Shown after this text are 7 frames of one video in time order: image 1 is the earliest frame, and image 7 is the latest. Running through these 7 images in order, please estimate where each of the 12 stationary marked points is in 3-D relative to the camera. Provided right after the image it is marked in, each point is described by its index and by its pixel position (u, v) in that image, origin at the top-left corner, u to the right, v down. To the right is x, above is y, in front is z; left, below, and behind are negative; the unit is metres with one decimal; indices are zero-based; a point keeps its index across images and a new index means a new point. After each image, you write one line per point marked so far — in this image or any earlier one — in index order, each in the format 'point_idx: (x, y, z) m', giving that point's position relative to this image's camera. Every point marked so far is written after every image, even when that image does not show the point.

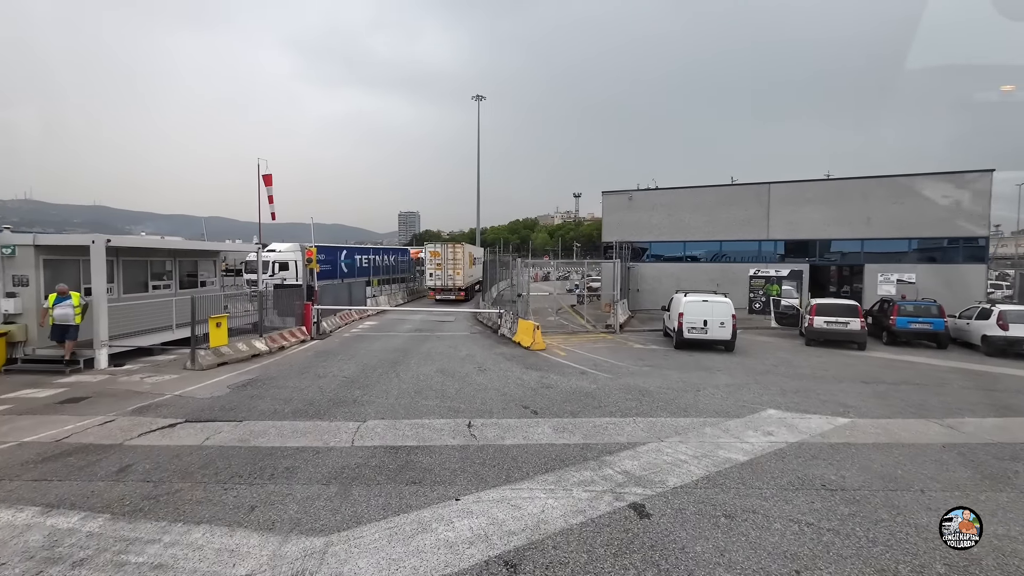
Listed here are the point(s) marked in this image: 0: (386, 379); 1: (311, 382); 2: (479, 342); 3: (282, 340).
0: (-2.5, -1.8, +9.5) m
1: (-3.8, -1.8, +9.1) m
2: (-0.9, -1.6, +14.0) m
3: (-6.2, -1.4, +12.8) m
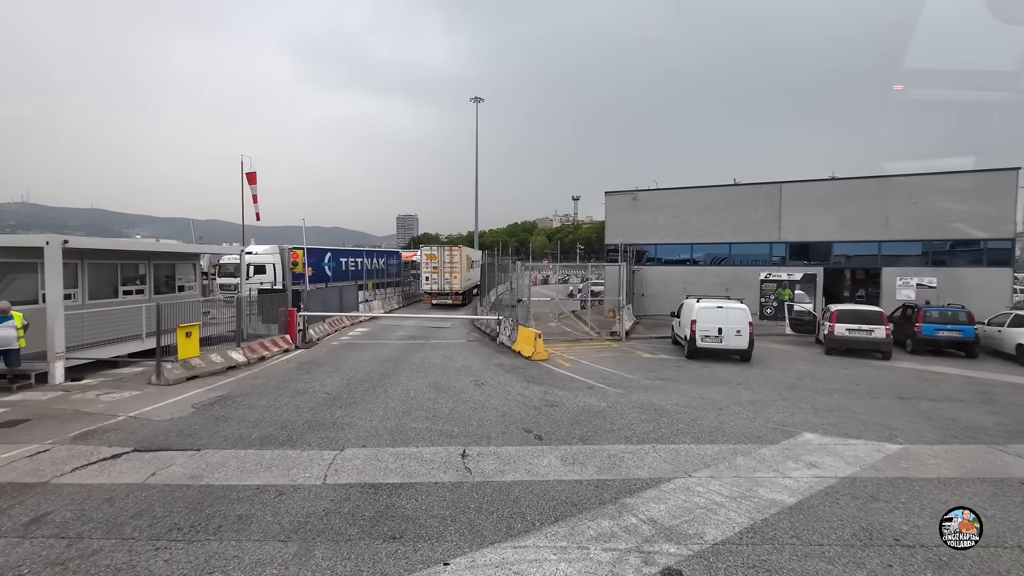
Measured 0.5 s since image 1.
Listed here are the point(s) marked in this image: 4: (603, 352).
0: (-2.5, -1.9, +8.5) m
1: (-3.8, -1.9, +8.1) m
2: (-1.0, -1.7, +13.1) m
3: (-6.2, -1.6, +11.8) m
4: (+2.6, -1.8, +13.3) m
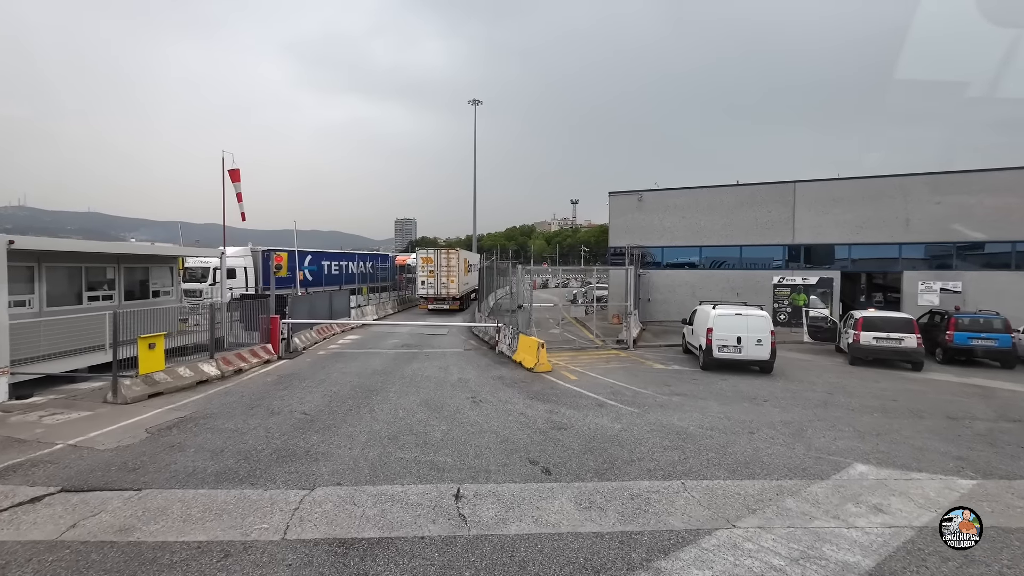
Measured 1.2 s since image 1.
0: (-2.5, -2.0, +7.5) m
1: (-3.8, -2.0, +7.1) m
2: (-0.9, -1.9, +12.1) m
3: (-6.2, -1.7, +10.8) m
4: (+2.6, -1.9, +12.4) m
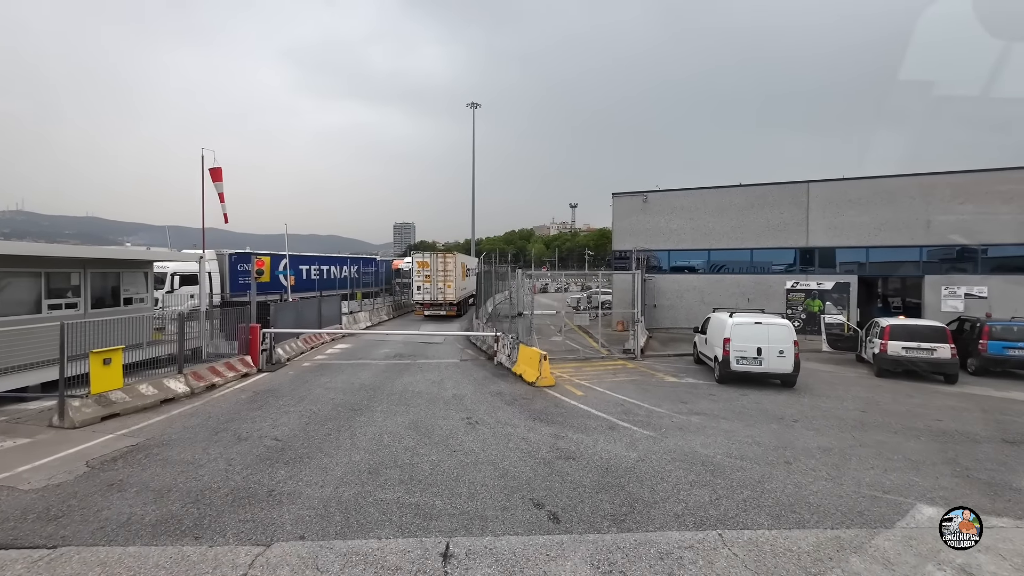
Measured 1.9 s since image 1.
0: (-2.5, -2.2, +6.6) m
1: (-3.8, -2.1, +6.2) m
2: (-1.0, -2.0, +11.1) m
3: (-6.2, -1.8, +9.8) m
4: (+2.6, -2.1, +11.4) m
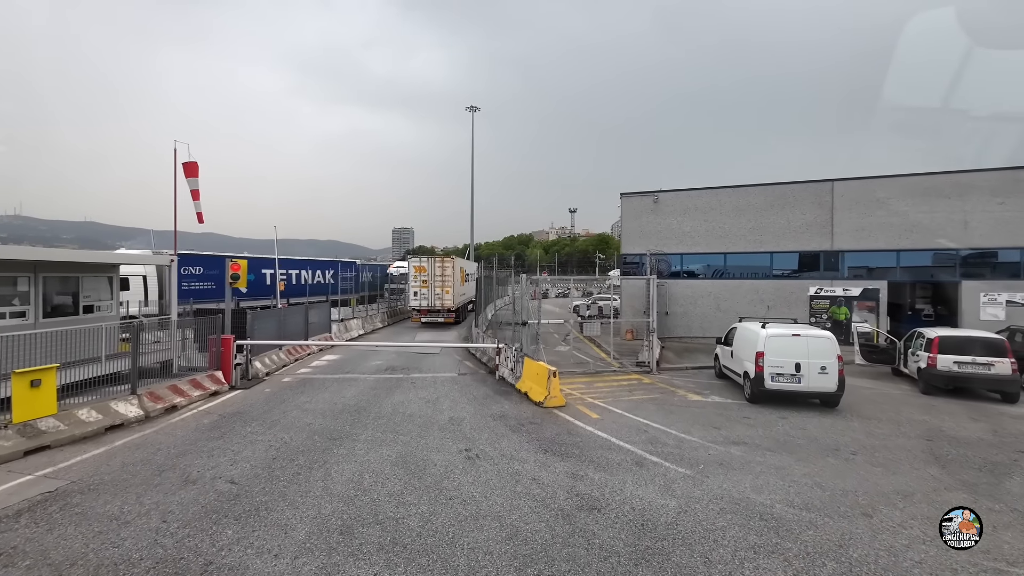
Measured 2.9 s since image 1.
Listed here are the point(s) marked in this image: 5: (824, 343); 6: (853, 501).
0: (-2.4, -2.2, +5.3) m
1: (-3.7, -2.2, +4.9) m
2: (-0.9, -2.2, +9.9) m
3: (-6.1, -2.0, +8.6) m
4: (+2.7, -2.2, +10.2) m
5: (+5.8, -1.0, +8.9) m
6: (+3.7, -2.3, +5.2) m
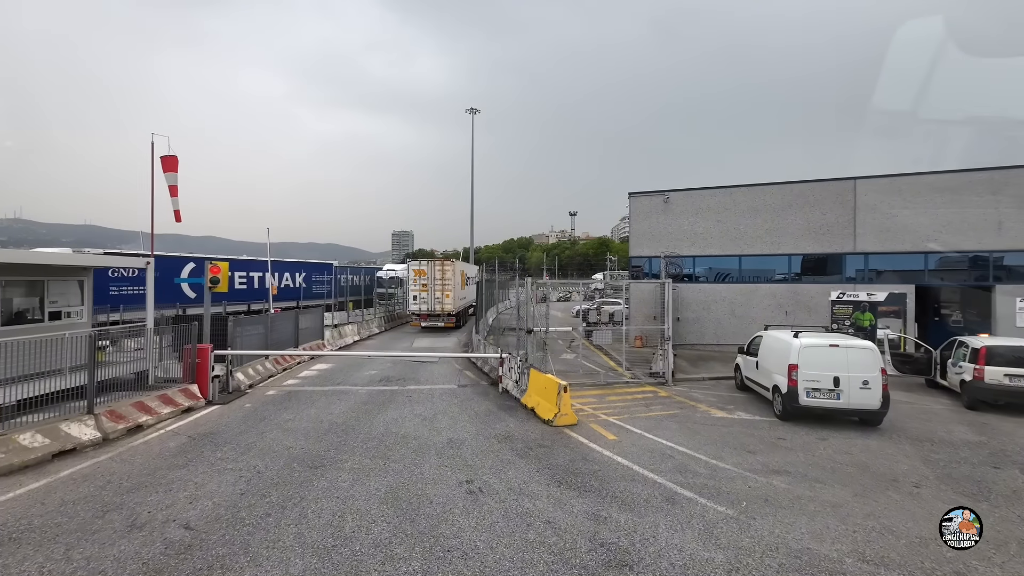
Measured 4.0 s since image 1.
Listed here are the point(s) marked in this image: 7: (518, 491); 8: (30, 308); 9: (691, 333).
0: (-2.3, -2.3, +4.4) m
1: (-3.6, -2.3, +4.0) m
2: (-0.8, -2.3, +9.0) m
3: (-6.0, -2.0, +7.7) m
4: (+2.8, -2.3, +9.3) m
5: (+5.9, -1.1, +8.0) m
6: (+3.8, -2.4, +4.3) m
7: (+0.1, -2.3, +5.5) m
8: (-9.8, -0.4, +9.7) m
9: (+6.1, -1.5, +16.3) m
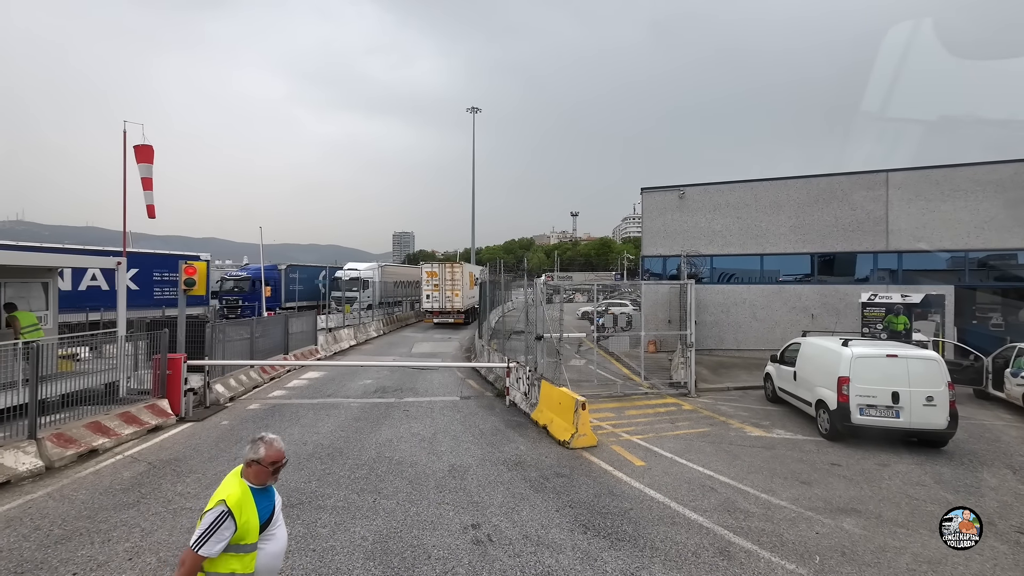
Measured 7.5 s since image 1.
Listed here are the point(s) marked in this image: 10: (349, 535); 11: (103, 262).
0: (-2.1, -2.3, +3.4) m
1: (-3.4, -2.3, +3.0) m
2: (-0.6, -2.3, +8.0) m
3: (-5.8, -2.1, +6.7) m
4: (+2.9, -2.4, +8.3) m
5: (+6.1, -1.1, +7.0) m
6: (+4.0, -2.4, +3.2) m
7: (+0.2, -2.3, +4.5) m
8: (-9.6, -0.5, +8.8) m
9: (+6.3, -1.6, +15.2) m
10: (-1.5, -2.3, +4.6) m
11: (-8.3, +0.5, +9.7) m
